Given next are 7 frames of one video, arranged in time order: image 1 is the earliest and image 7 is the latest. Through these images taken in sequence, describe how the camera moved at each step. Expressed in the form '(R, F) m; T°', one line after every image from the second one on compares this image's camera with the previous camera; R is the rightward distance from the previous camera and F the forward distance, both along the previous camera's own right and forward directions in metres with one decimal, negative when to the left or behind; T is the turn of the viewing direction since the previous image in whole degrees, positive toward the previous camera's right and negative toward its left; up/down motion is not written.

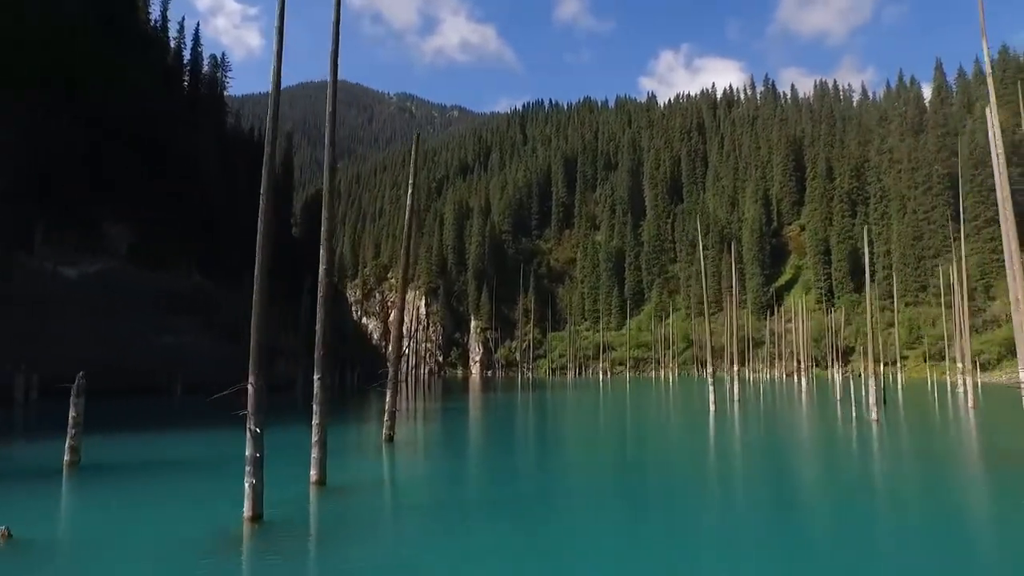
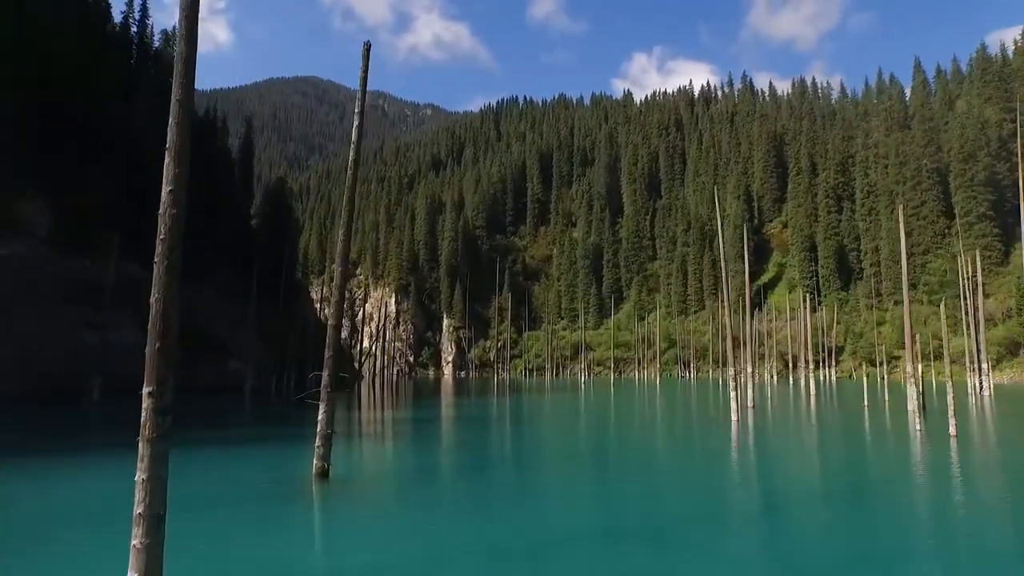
(-0.2, +4.2) m; +2°
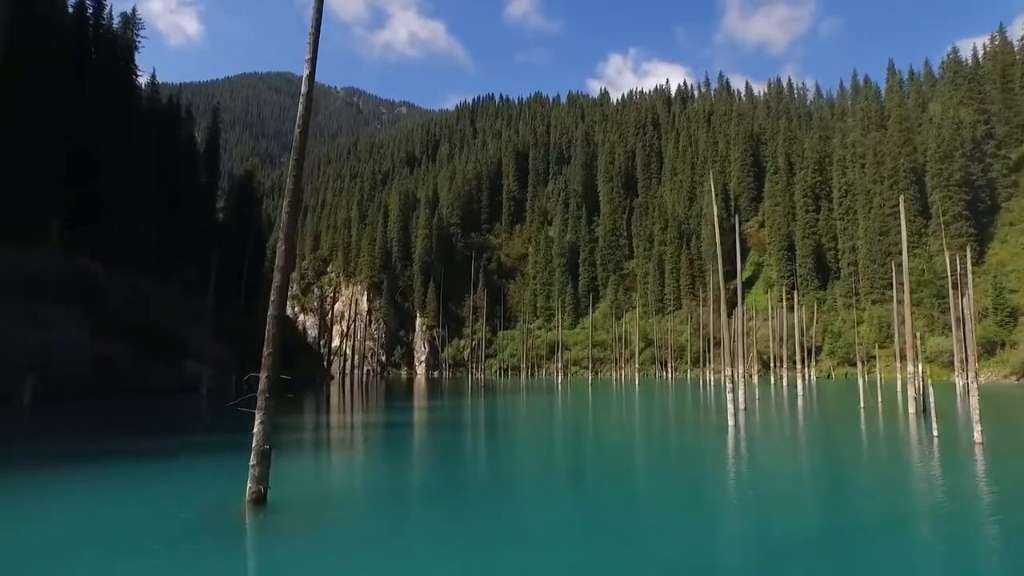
(0.0, +1.8) m; +2°
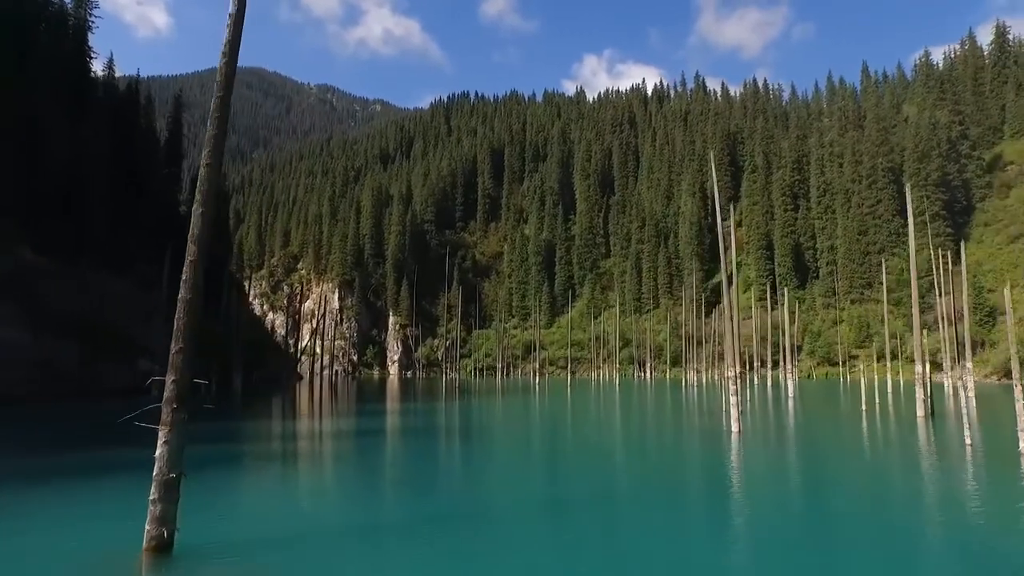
(-0.1, +1.9) m; +2°
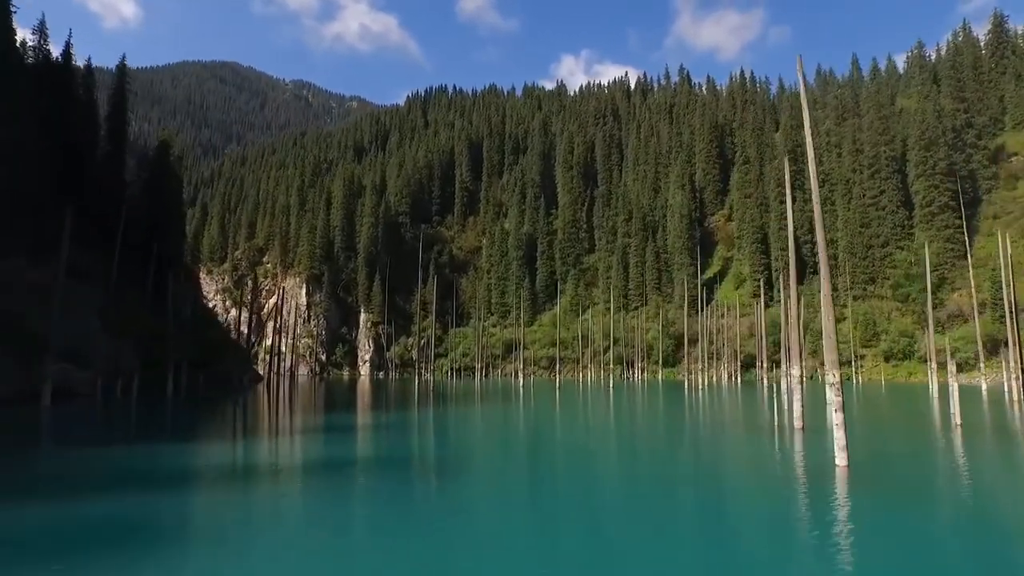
(-0.3, +5.5) m; +2°
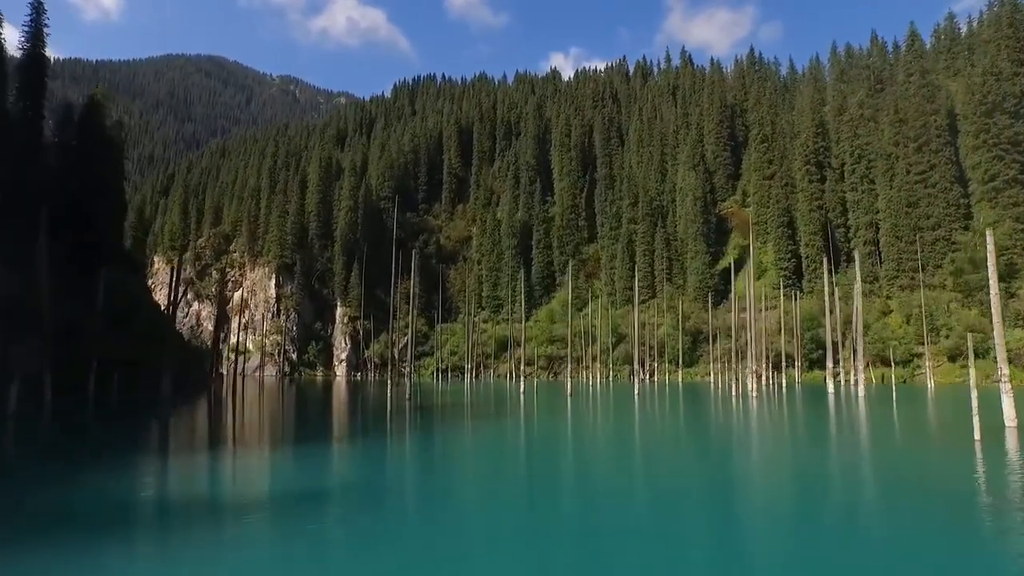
(-0.5, +9.4) m; +1°
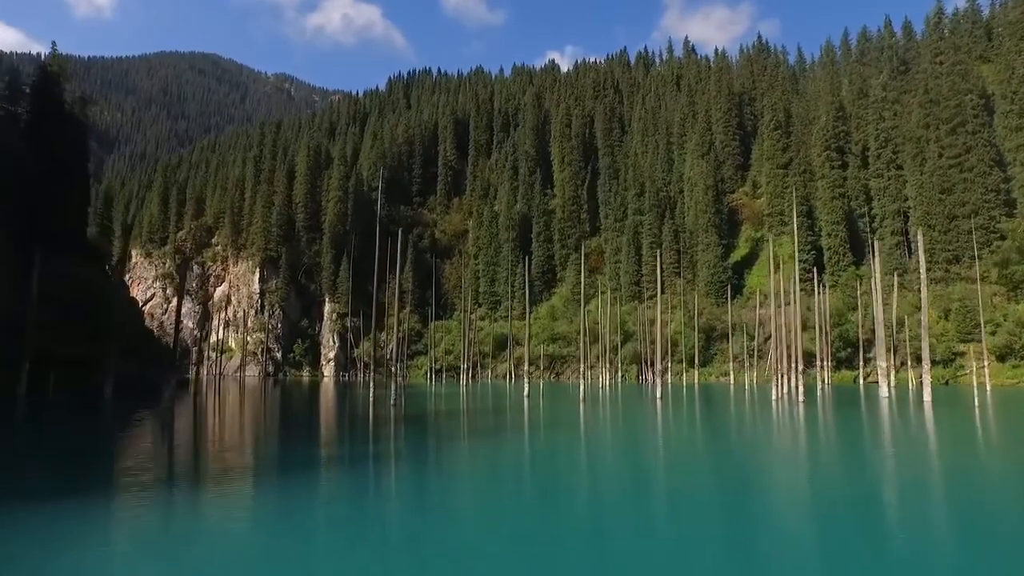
(-0.3, +4.9) m; 0°
